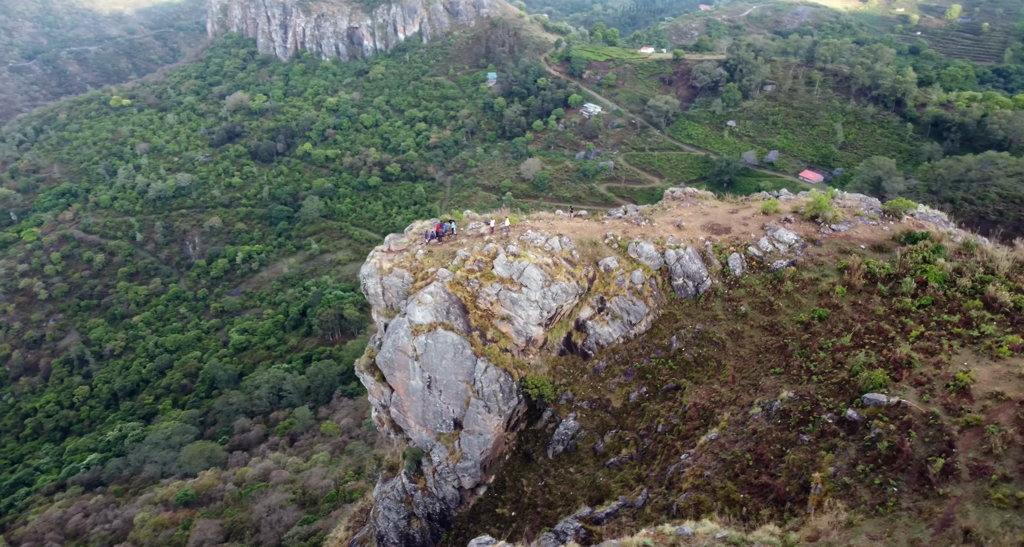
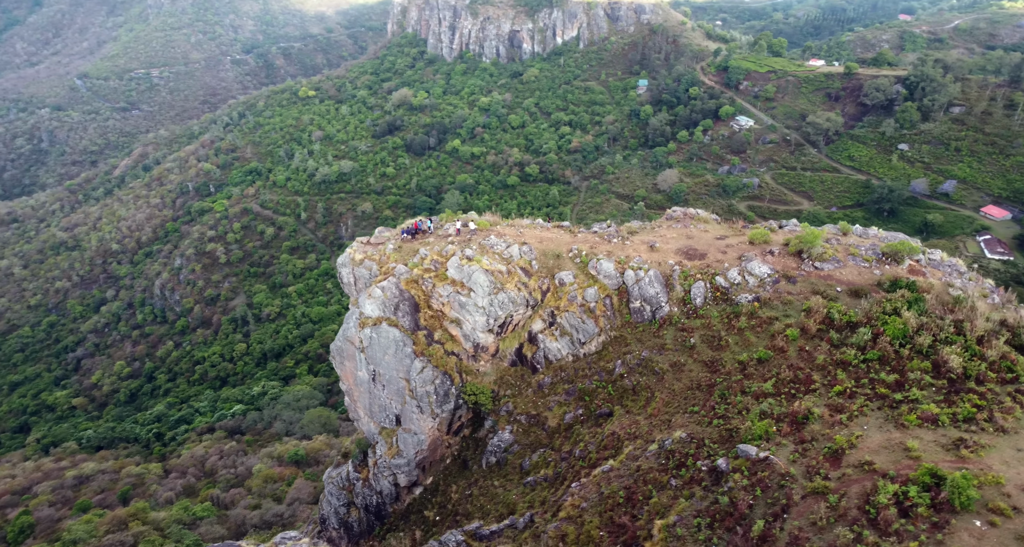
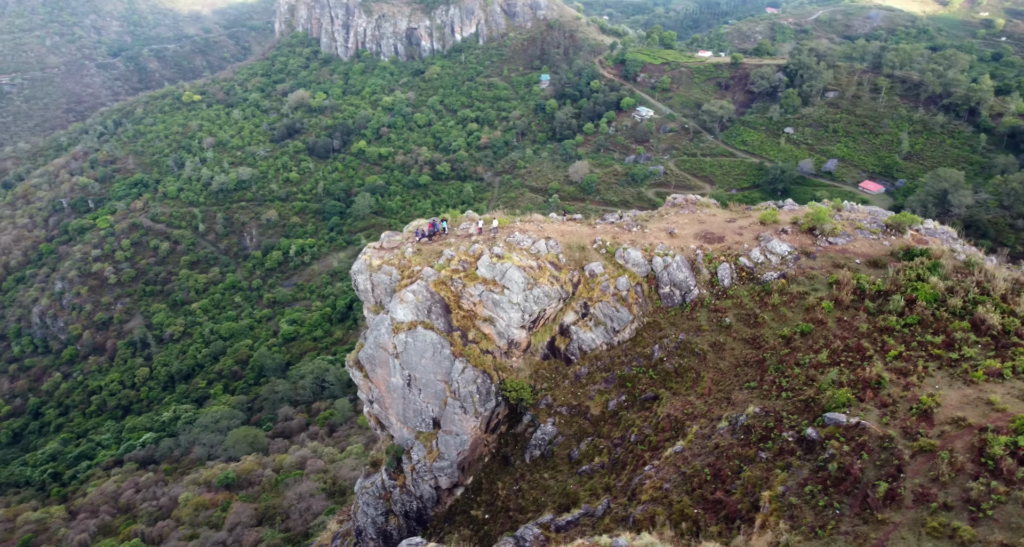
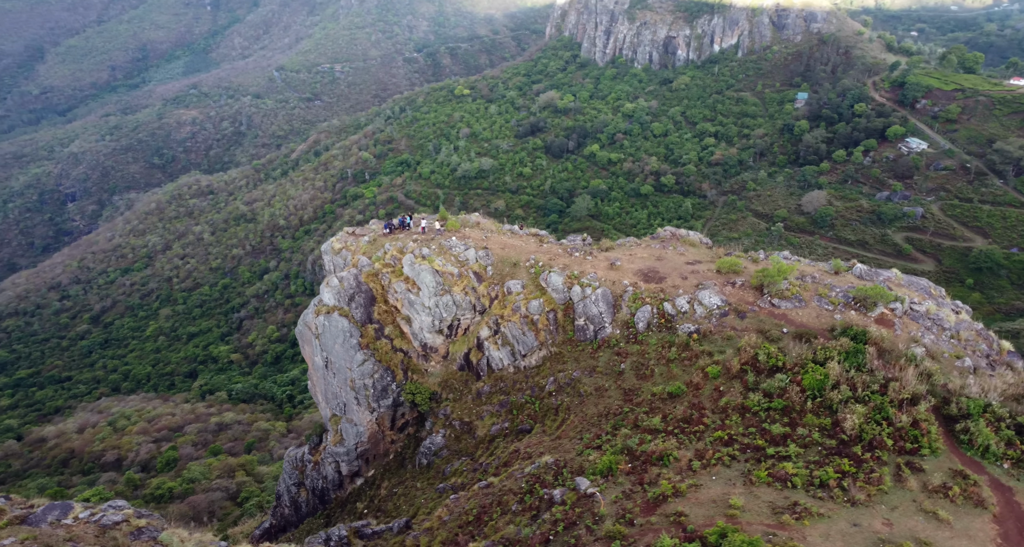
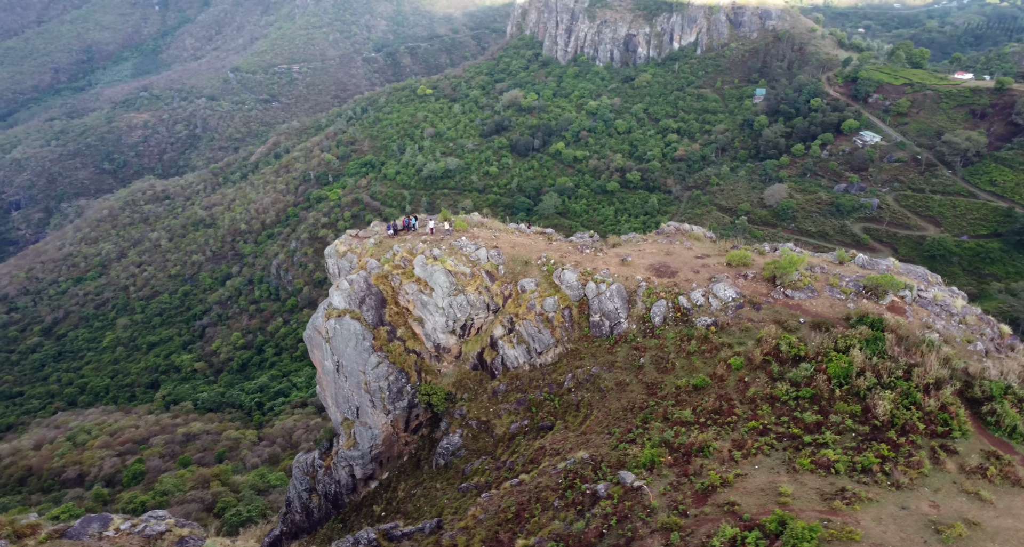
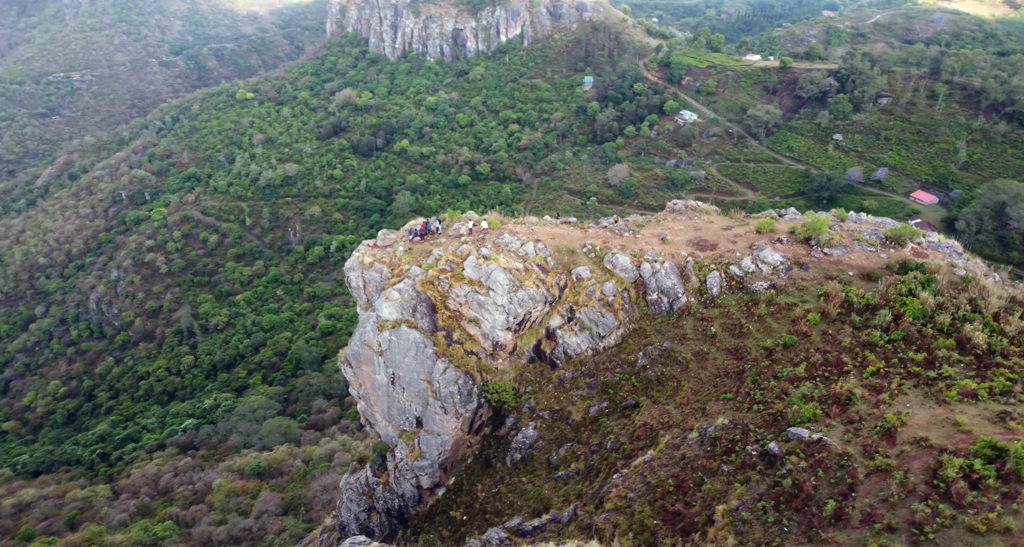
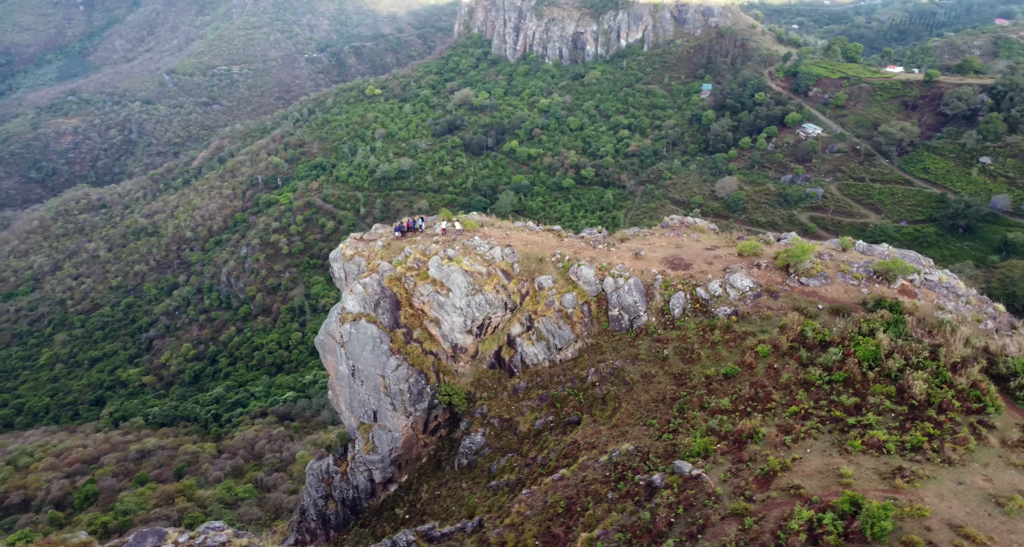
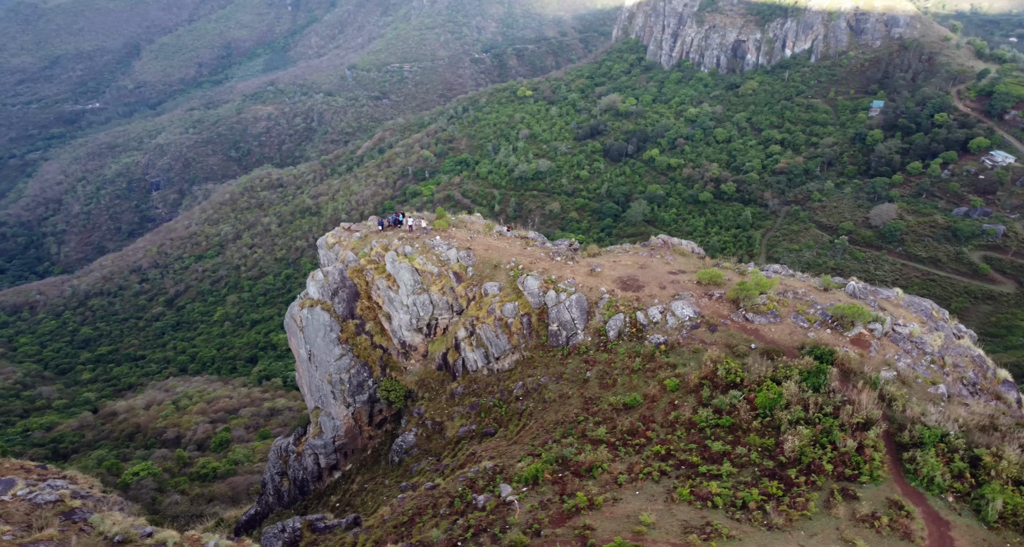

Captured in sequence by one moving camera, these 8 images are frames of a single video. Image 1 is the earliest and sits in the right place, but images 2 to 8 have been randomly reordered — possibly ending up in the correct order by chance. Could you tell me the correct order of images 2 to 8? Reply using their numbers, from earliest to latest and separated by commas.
3, 6, 2, 7, 5, 4, 8
